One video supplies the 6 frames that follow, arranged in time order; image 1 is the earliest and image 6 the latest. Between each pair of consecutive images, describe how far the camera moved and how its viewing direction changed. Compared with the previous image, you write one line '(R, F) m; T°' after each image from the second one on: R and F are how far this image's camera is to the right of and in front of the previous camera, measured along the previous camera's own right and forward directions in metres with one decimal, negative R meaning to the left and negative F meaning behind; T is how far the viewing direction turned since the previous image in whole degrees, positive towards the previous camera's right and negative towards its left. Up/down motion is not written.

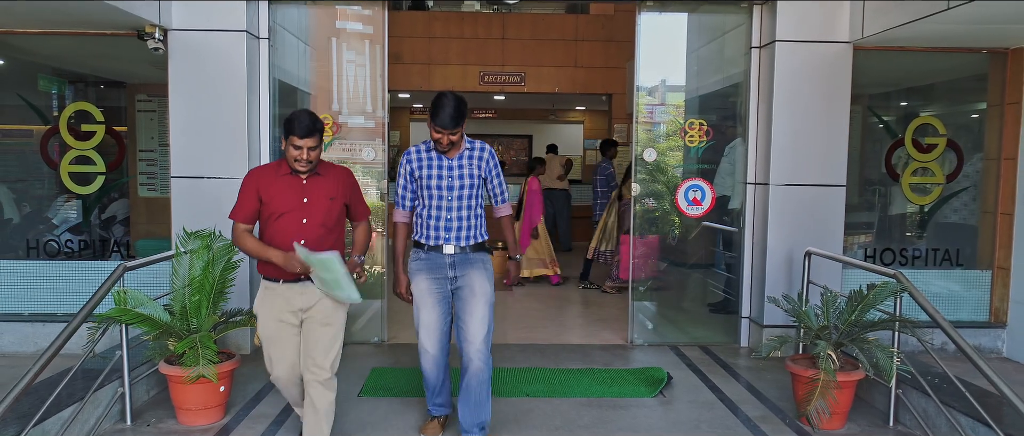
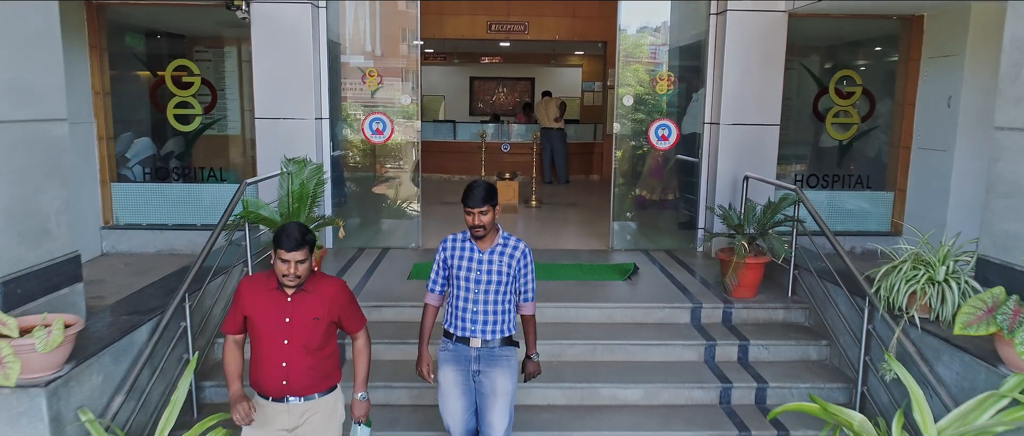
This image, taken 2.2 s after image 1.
(-0.1, -1.3) m; 0°
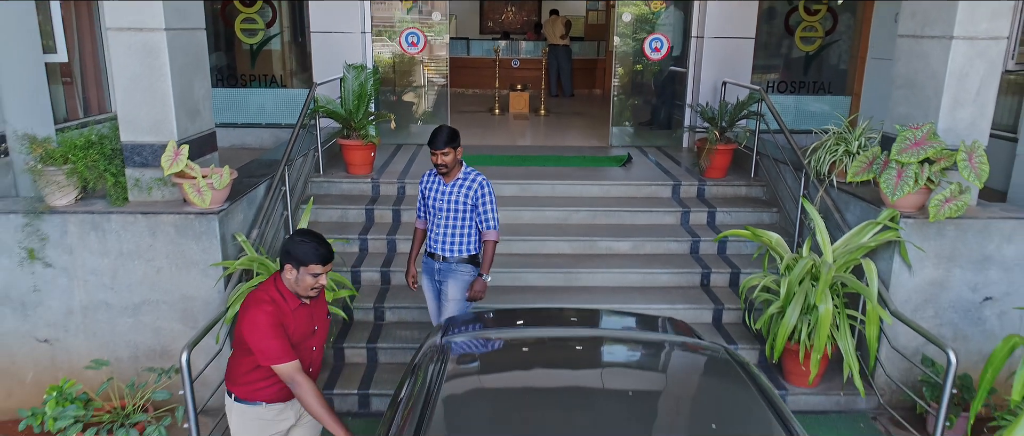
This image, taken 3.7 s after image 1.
(-0.1, -1.2) m; 0°
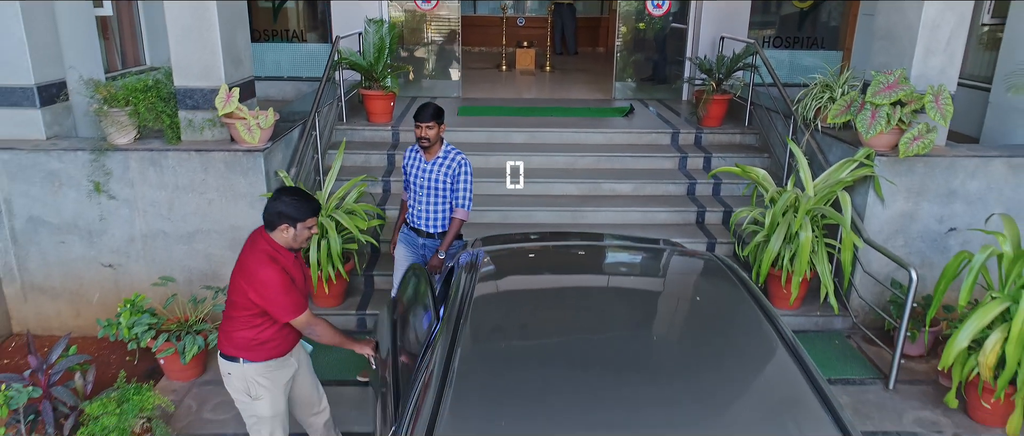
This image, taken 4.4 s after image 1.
(-0.1, -0.5) m; 0°
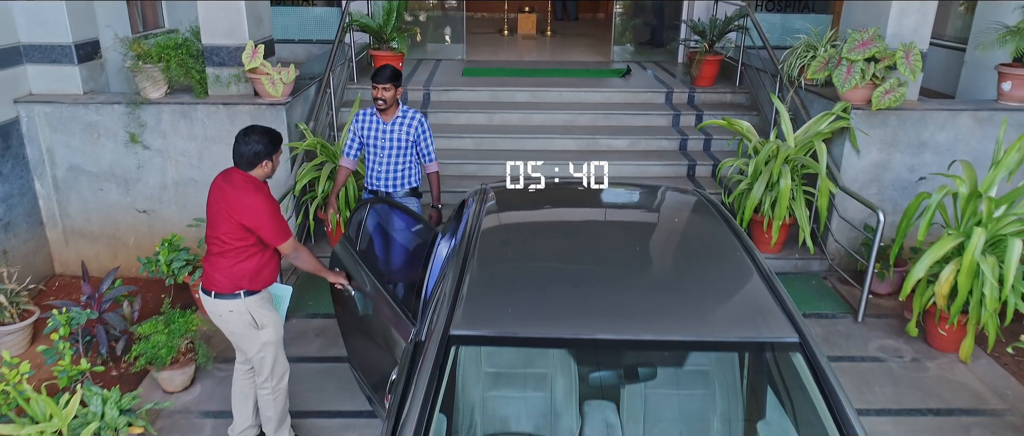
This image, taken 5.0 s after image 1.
(0.0, -0.4) m; 0°
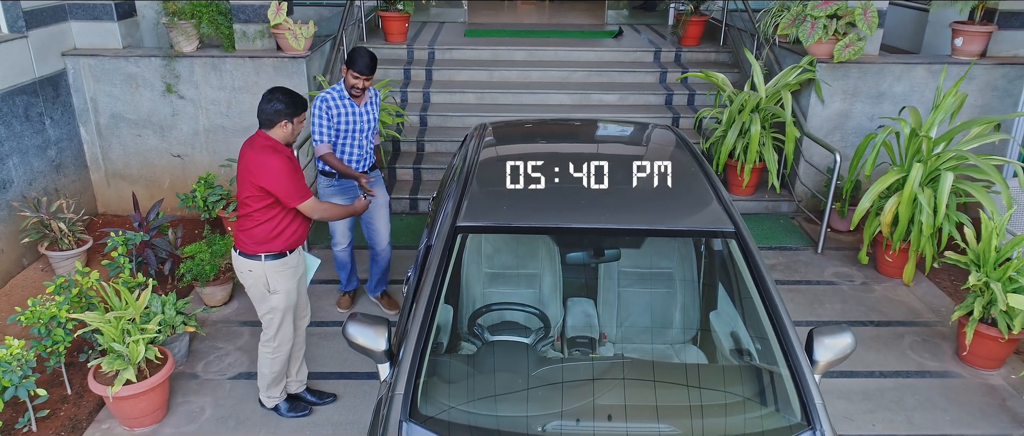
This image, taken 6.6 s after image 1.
(0.0, -0.6) m; 0°
